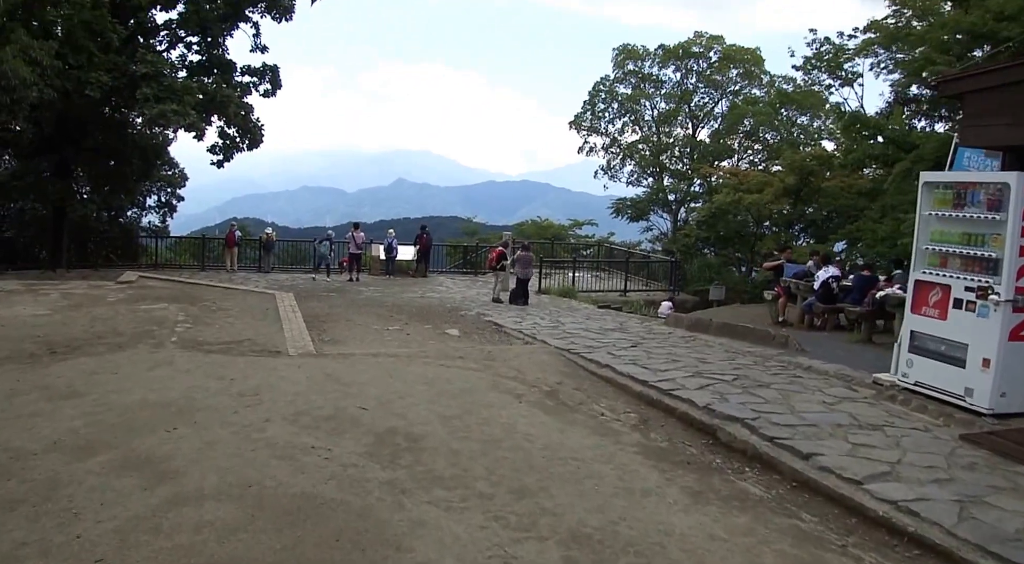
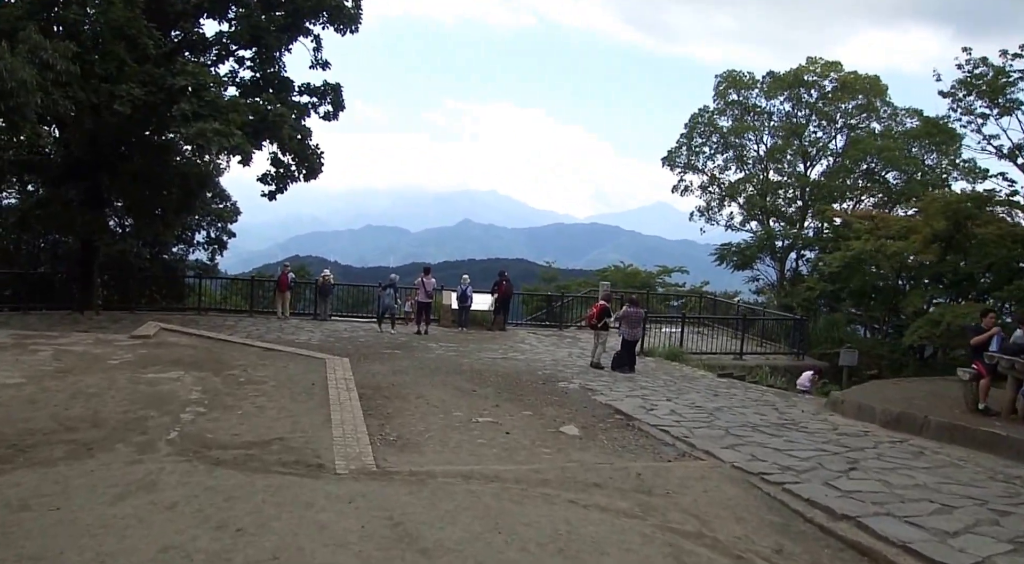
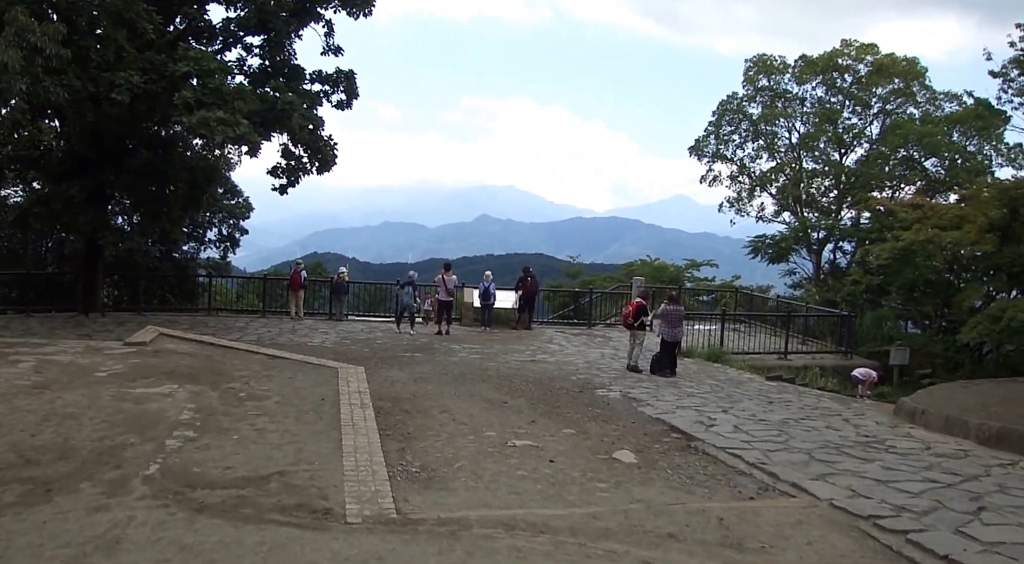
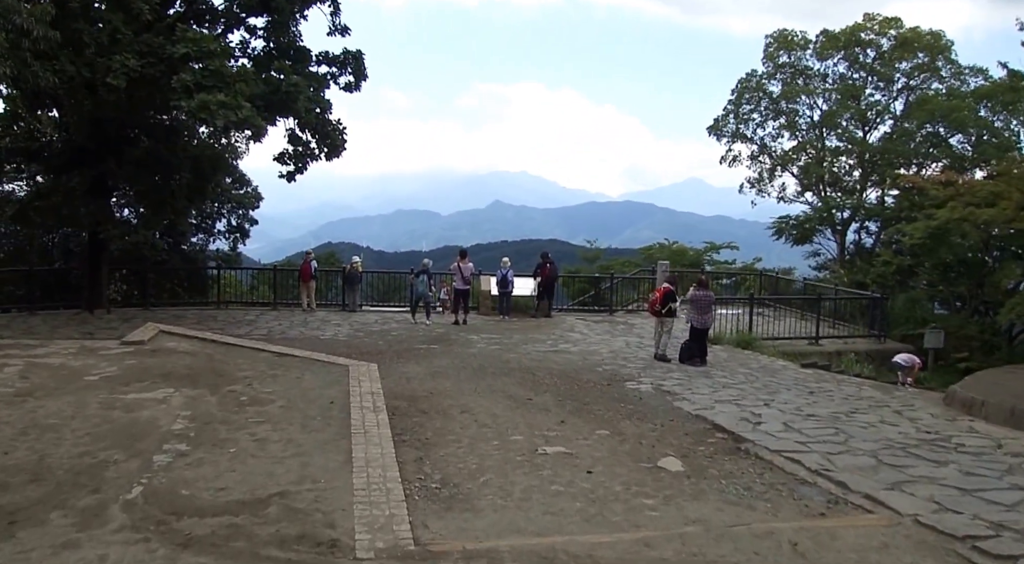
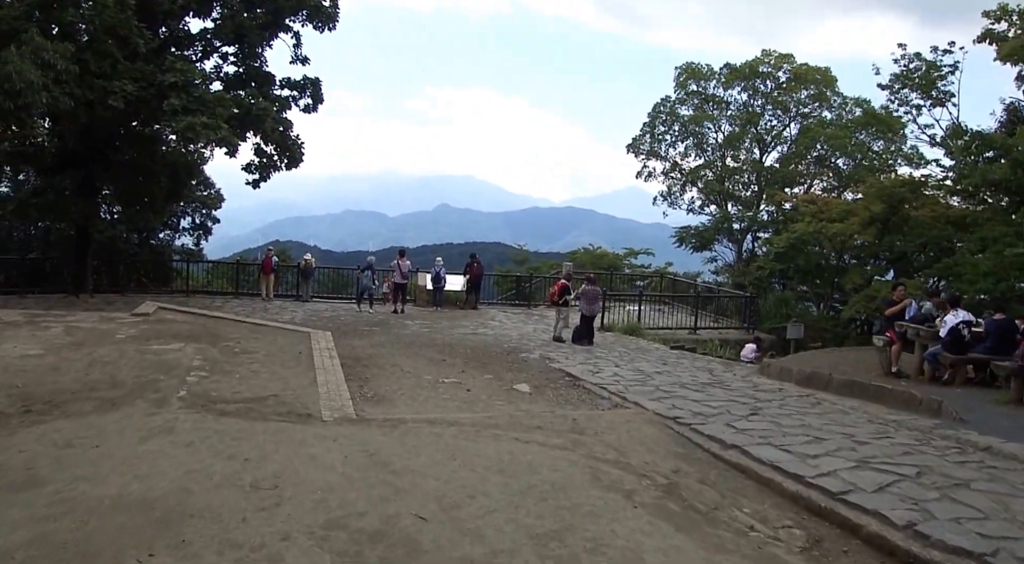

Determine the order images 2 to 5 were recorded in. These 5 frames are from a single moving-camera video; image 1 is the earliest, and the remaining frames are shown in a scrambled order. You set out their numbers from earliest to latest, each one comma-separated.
5, 2, 3, 4
